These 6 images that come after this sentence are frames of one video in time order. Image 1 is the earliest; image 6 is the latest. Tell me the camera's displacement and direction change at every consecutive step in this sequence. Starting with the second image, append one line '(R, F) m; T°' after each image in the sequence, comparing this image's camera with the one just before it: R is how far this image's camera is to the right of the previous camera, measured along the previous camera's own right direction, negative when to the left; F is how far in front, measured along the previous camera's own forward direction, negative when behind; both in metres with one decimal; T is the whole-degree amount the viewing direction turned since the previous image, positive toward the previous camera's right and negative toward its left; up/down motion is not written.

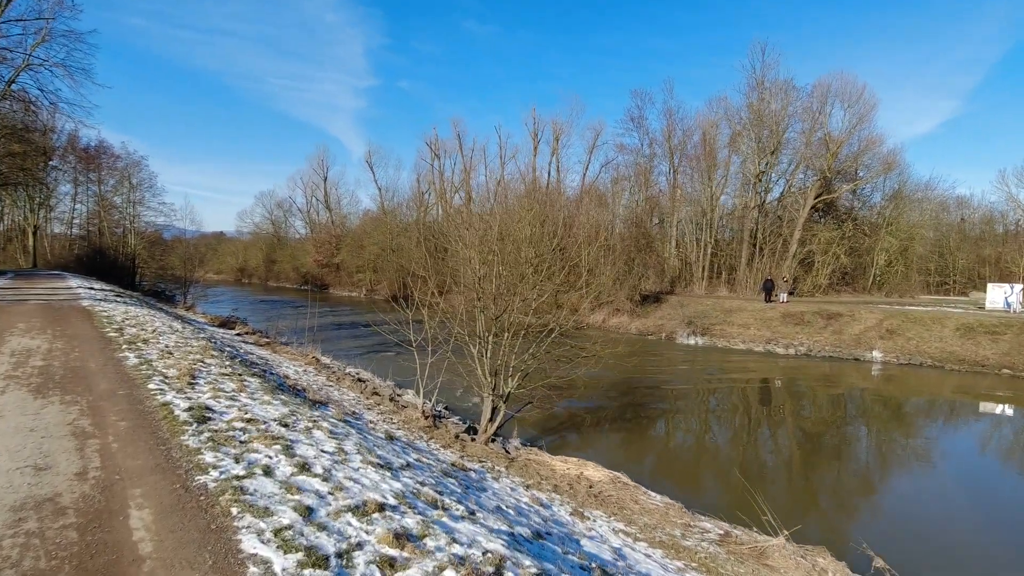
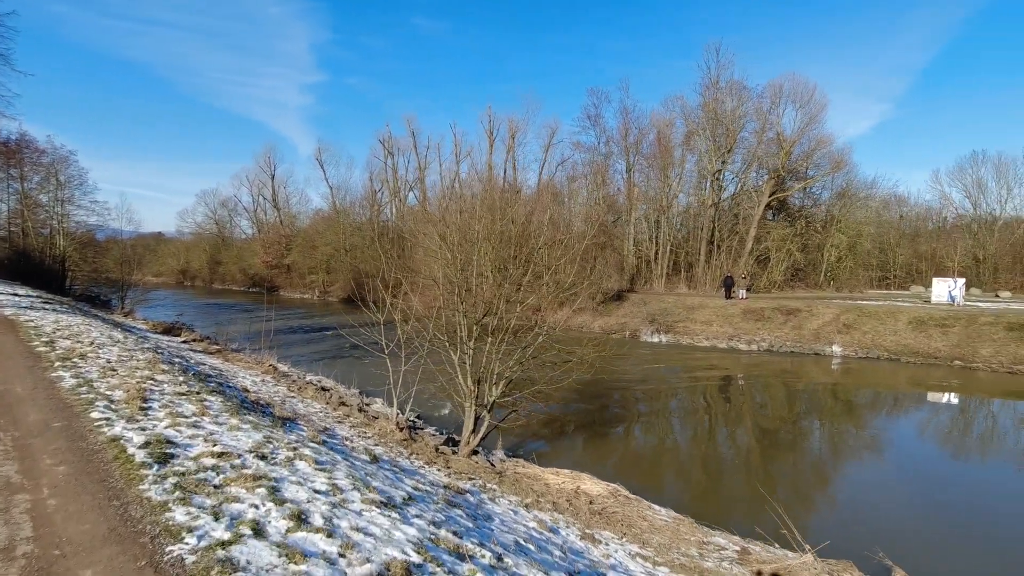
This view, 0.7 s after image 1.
(-0.4, +0.6) m; +5°
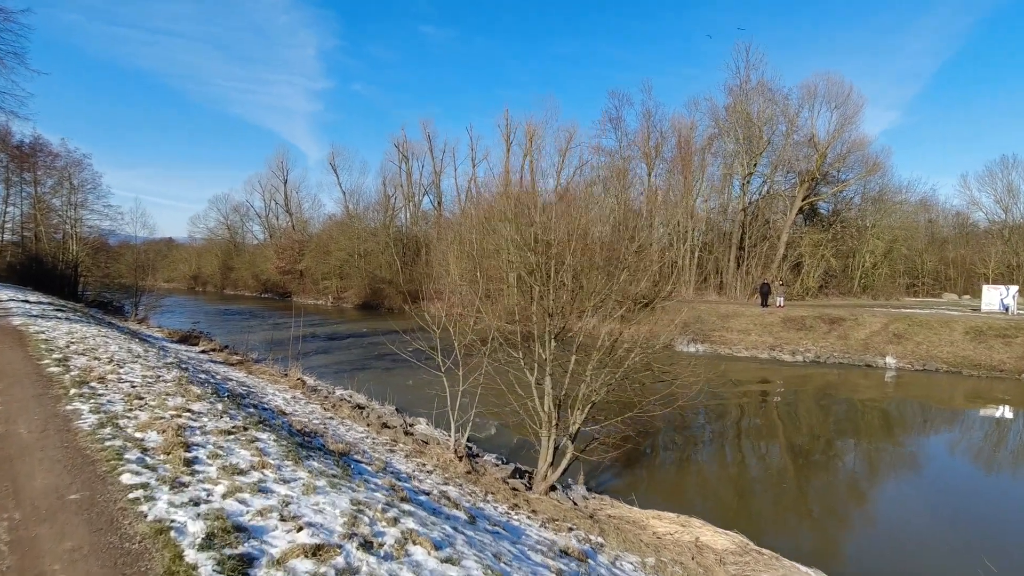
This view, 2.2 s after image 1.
(-0.9, +1.1) m; -1°
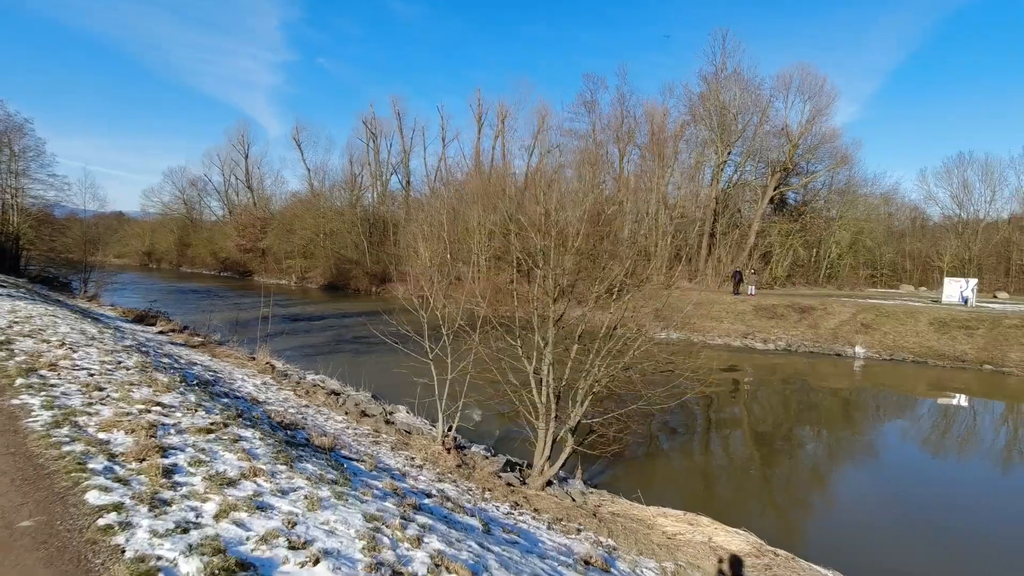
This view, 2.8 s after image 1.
(-0.4, +0.5) m; +3°
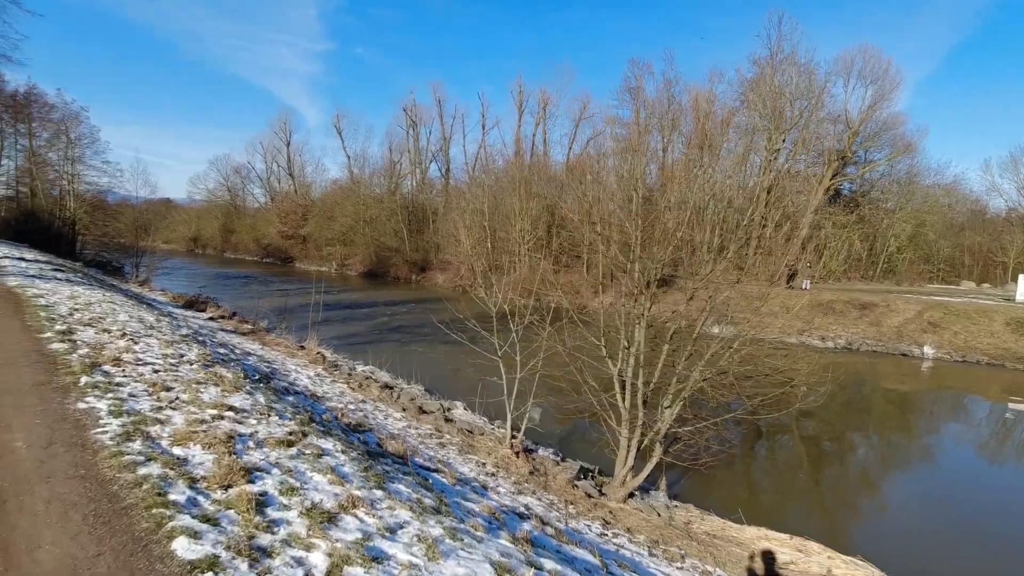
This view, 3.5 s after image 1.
(-0.5, +0.5) m; -3°
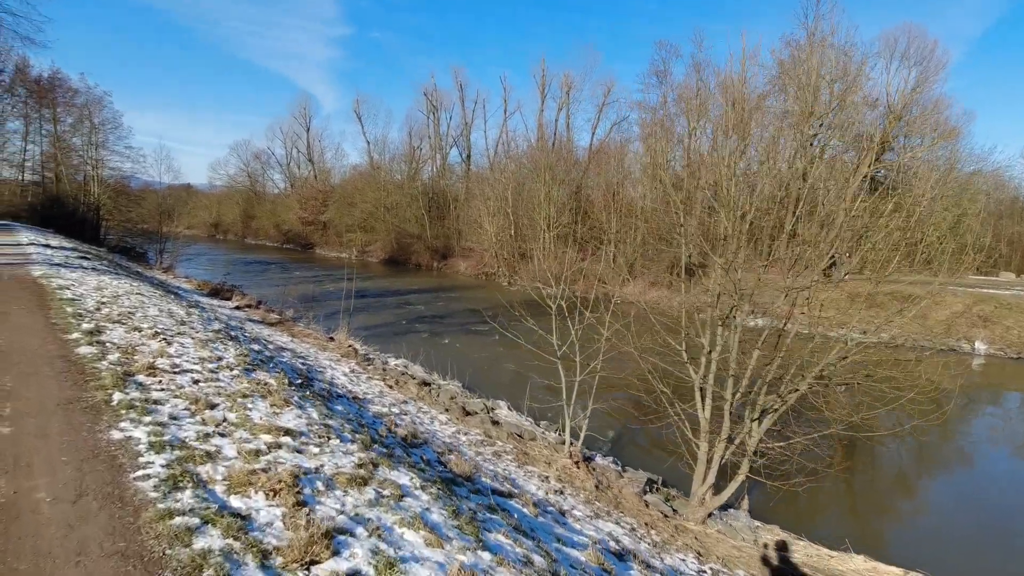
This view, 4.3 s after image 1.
(-0.5, +0.6) m; -2°
